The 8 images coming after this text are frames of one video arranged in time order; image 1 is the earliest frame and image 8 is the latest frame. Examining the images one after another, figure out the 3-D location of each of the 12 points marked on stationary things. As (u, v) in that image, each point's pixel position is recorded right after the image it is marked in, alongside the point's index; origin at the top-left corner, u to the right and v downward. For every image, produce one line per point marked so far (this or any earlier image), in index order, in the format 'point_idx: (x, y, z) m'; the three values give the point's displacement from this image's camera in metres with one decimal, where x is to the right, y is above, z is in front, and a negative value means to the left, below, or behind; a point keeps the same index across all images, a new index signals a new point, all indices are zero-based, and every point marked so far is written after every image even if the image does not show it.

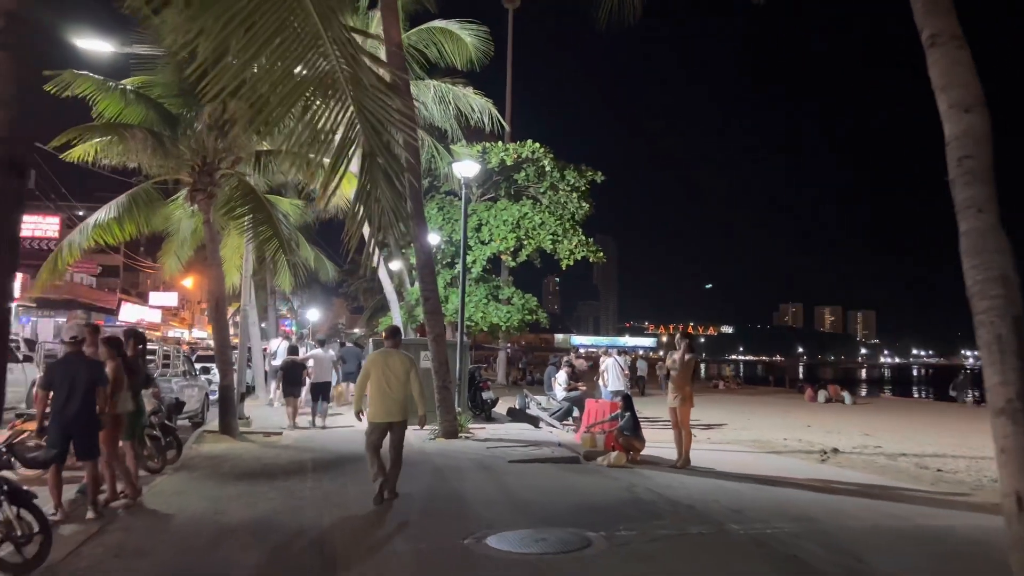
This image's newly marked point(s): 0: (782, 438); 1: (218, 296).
0: (+5.4, -3.0, +16.4) m
1: (-5.0, -0.1, +14.0) m
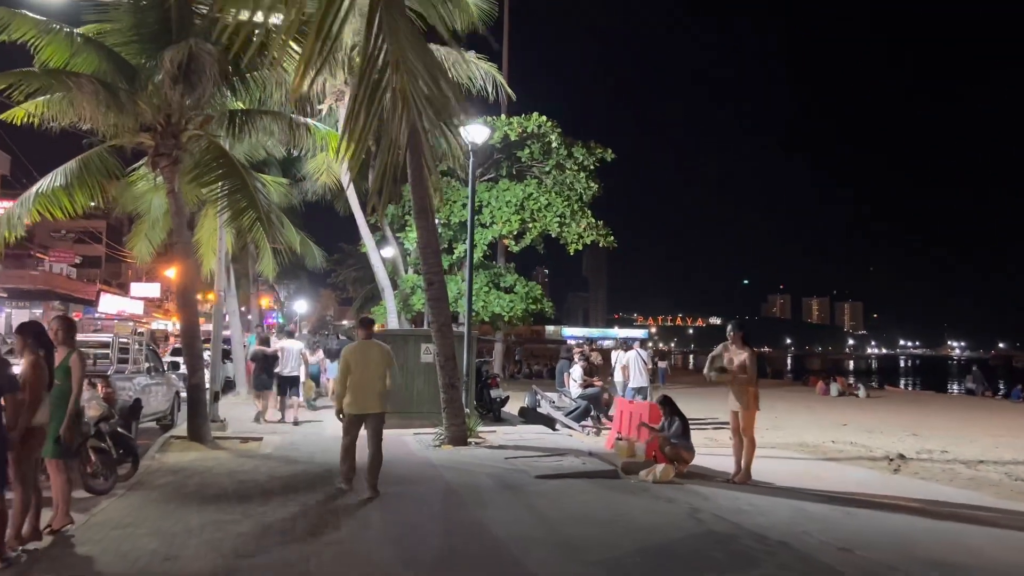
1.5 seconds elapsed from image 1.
0: (+5.6, -2.7, +14.6) m
1: (-4.8, +0.2, +12.0) m
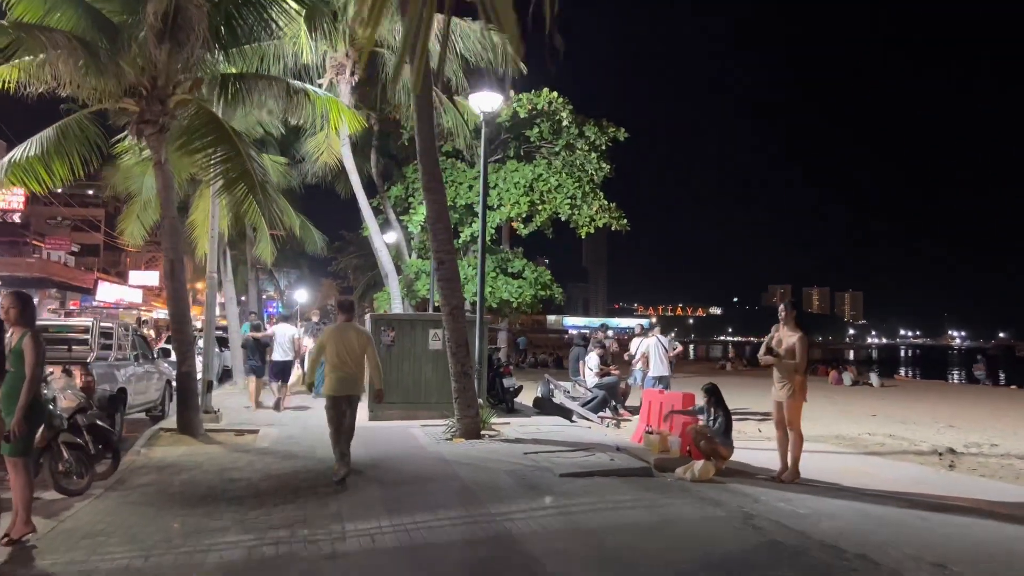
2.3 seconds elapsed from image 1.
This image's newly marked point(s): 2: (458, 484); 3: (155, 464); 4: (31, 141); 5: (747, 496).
0: (+5.9, -2.4, +13.6) m
1: (-4.5, +0.5, +11.0) m
2: (-0.5, -1.9, +8.1) m
3: (-4.1, -2.0, +9.5) m
4: (-6.2, +1.9, +10.6) m
5: (+2.2, -2.0, +7.7) m
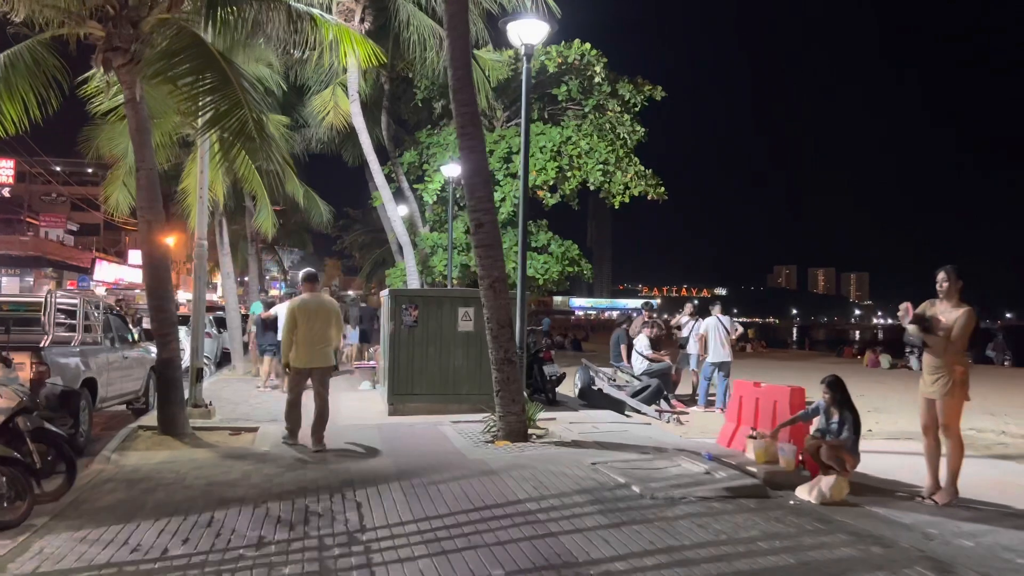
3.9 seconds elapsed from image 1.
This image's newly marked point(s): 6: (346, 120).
0: (+6.5, -2.0, +11.7) m
1: (-4.0, +0.8, +9.0) m
2: (0.0, -1.6, +6.1) m
3: (-3.6, -1.7, +7.5) m
4: (-5.6, +2.2, +8.6) m
5: (+2.8, -1.7, +5.8) m
6: (-3.9, +3.9, +19.1) m
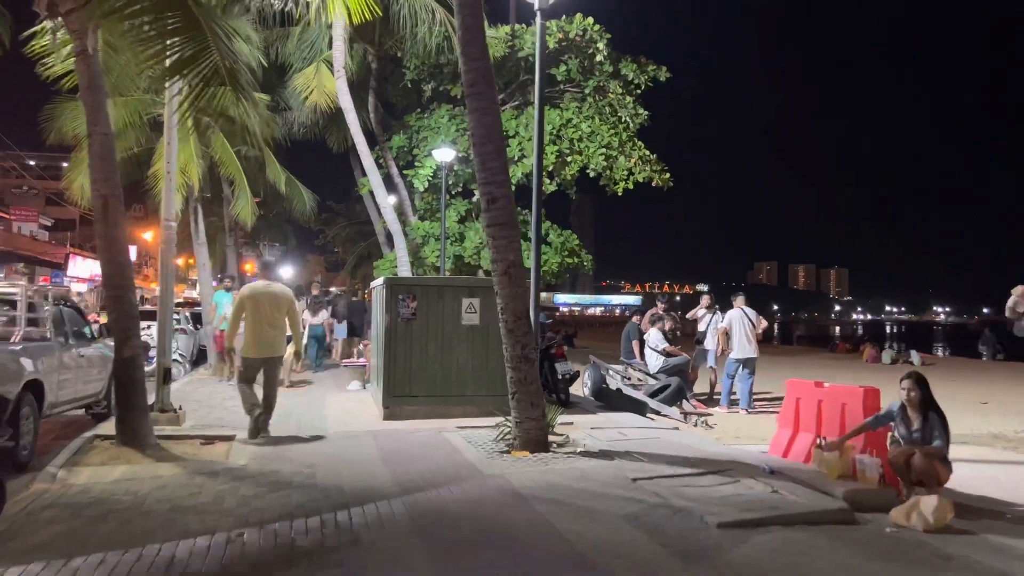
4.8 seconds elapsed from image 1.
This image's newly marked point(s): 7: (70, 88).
0: (+6.6, -1.8, +10.6) m
1: (-3.8, +0.9, +7.7) m
2: (+0.3, -1.5, +4.9) m
3: (-3.4, -1.6, +6.3) m
4: (-5.5, +2.4, +7.2) m
5: (+3.0, -1.6, +4.6) m
6: (-3.9, +4.1, +17.8) m
7: (-5.2, +2.4, +9.7) m
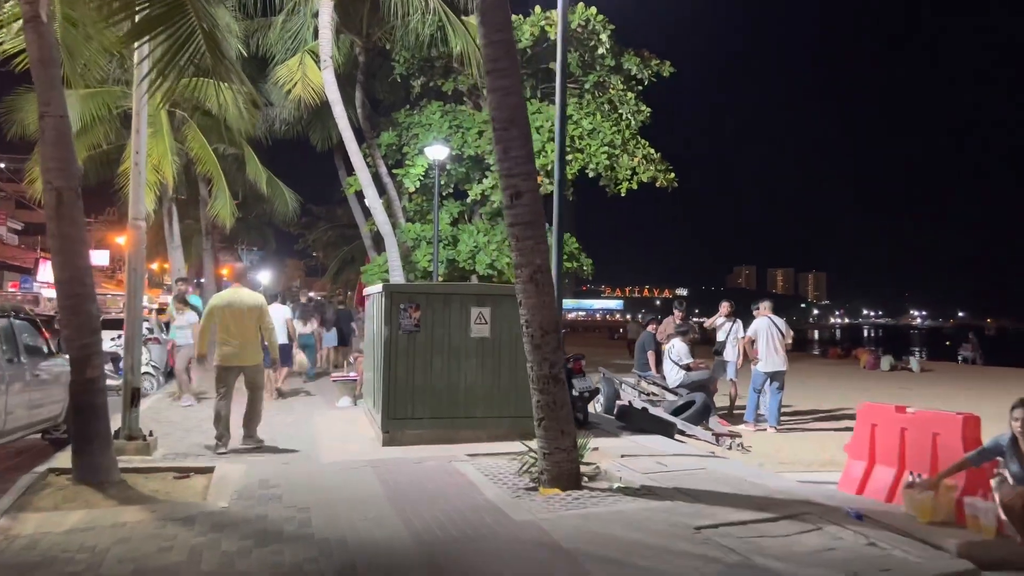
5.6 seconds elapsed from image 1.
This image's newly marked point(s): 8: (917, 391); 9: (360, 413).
0: (+6.7, -1.9, +9.7) m
1: (-3.6, +0.9, +6.5) m
2: (+0.6, -1.6, +3.8) m
3: (-3.1, -1.7, +5.1) m
4: (-5.2, +2.3, +6.0) m
5: (+3.3, -1.6, +3.6) m
6: (-4.0, +3.9, +16.6) m
7: (-5.1, +2.3, +8.5) m
8: (+9.7, -2.4, +19.5) m
9: (-2.0, -1.7, +11.0) m
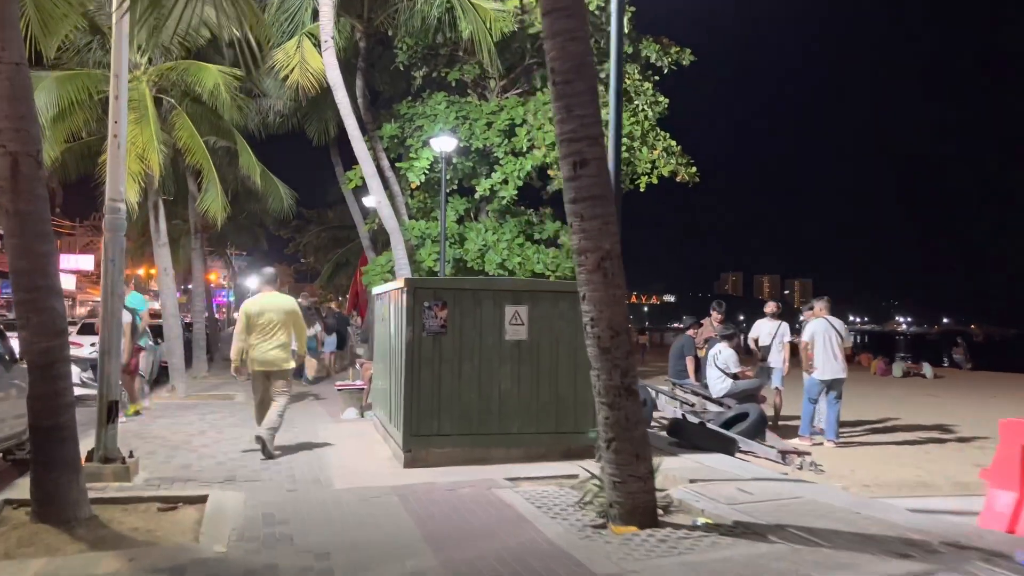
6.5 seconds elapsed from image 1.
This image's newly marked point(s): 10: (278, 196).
0: (+7.1, -1.9, +8.6) m
1: (-3.2, +0.9, +5.3) m
2: (+1.0, -1.5, +2.6) m
3: (-2.7, -1.6, +3.8) m
4: (-4.8, +2.3, +4.8) m
5: (+3.8, -1.5, +2.5) m
6: (-3.7, +3.9, +15.4) m
7: (-4.7, +2.3, +7.3) m
8: (+9.9, -2.5, +18.5) m
9: (-1.7, -1.7, +9.8) m
10: (-5.3, +2.1, +18.8) m
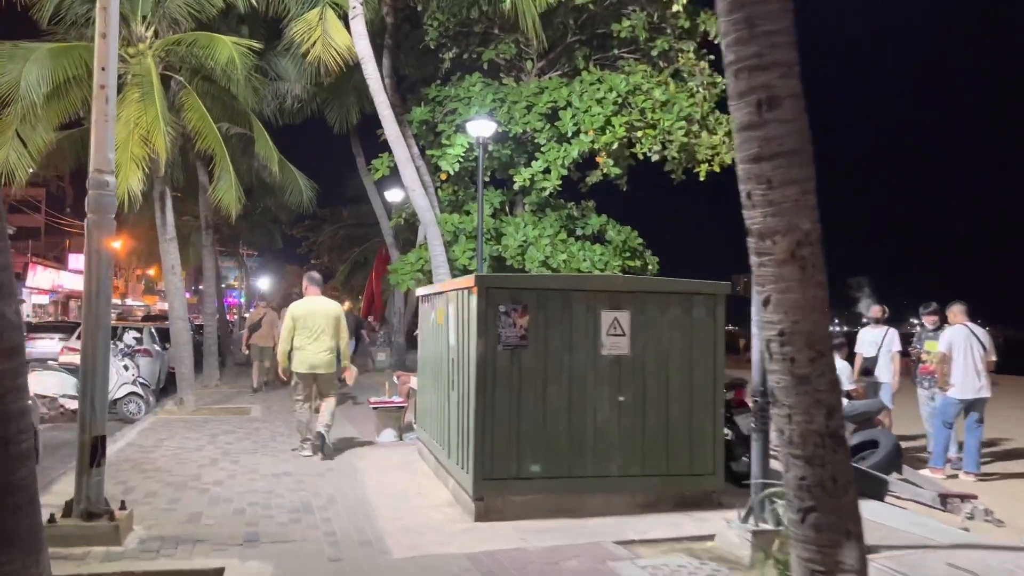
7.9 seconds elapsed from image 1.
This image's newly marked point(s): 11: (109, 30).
0: (+7.8, -1.9, +6.8) m
1: (-2.5, +0.9, +3.7) m
2: (+1.6, -1.5, +0.9) m
3: (-2.0, -1.6, +2.2) m
4: (-4.1, +2.3, +3.2) m
5: (+4.4, -1.5, +0.7) m
6: (-2.9, +3.9, +13.8) m
7: (-4.0, +2.3, +5.7) m
8: (+10.7, -2.5, +16.7) m
9: (-1.0, -1.7, +8.1) m
10: (-4.5, +2.1, +17.2) m
11: (-2.9, +1.8, +5.9) m
